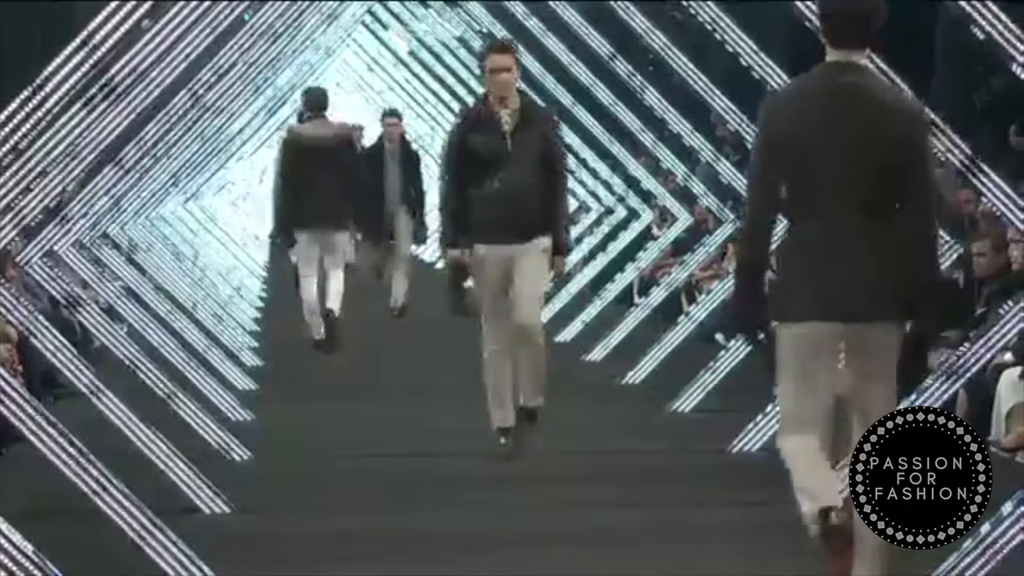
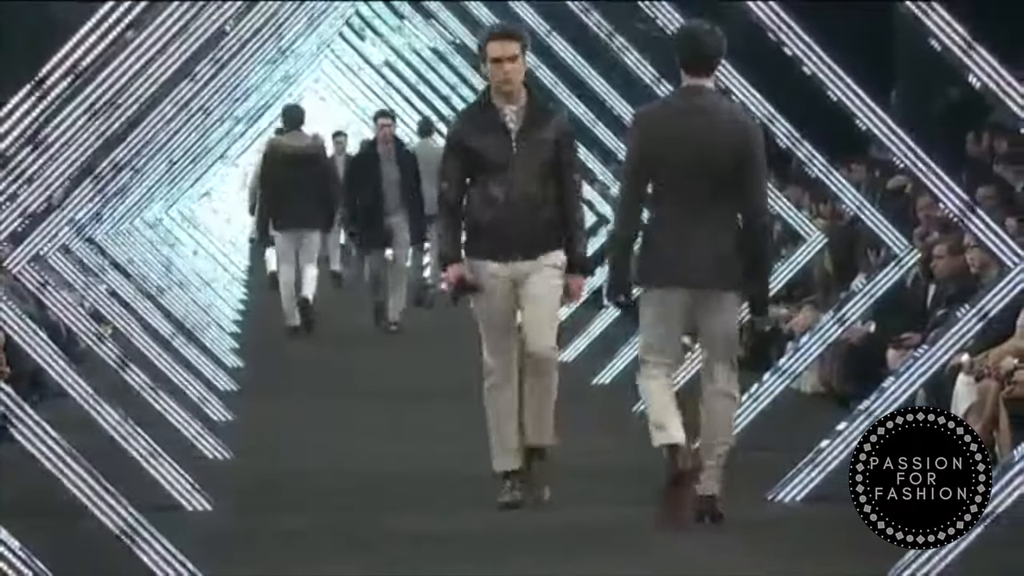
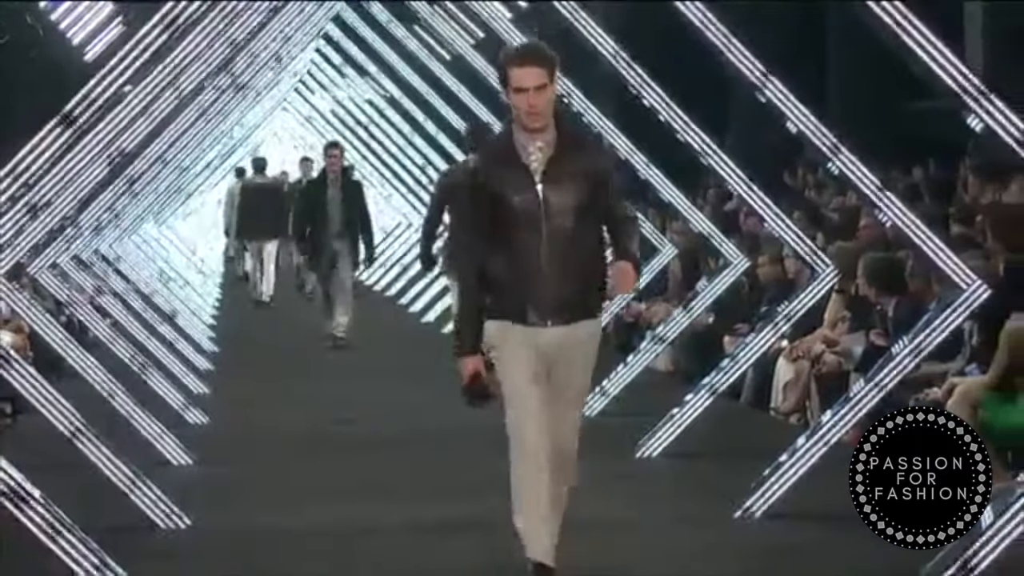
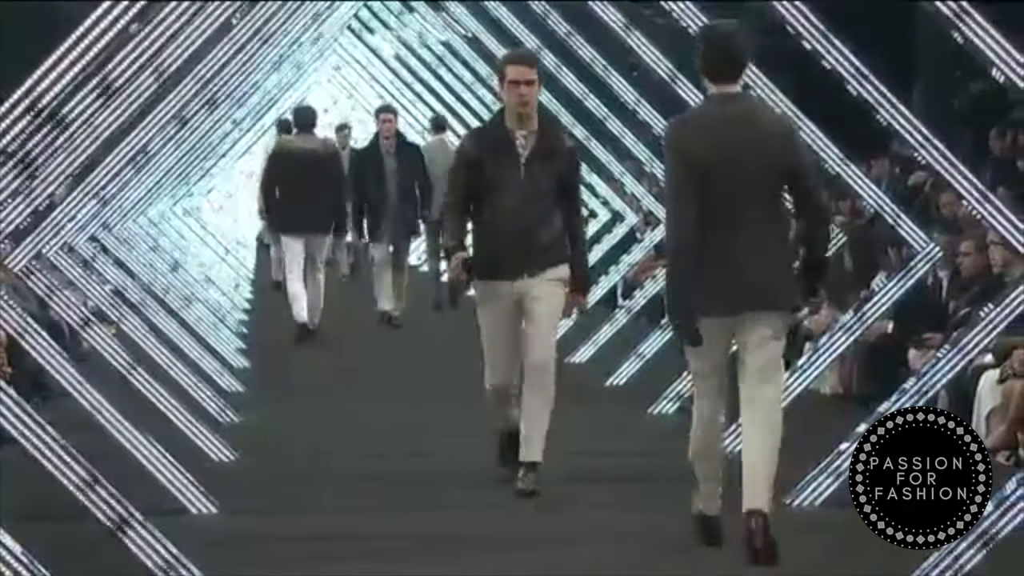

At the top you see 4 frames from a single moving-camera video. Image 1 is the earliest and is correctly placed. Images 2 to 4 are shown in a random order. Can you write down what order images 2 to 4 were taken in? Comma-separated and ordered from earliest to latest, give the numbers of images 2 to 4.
4, 2, 3
